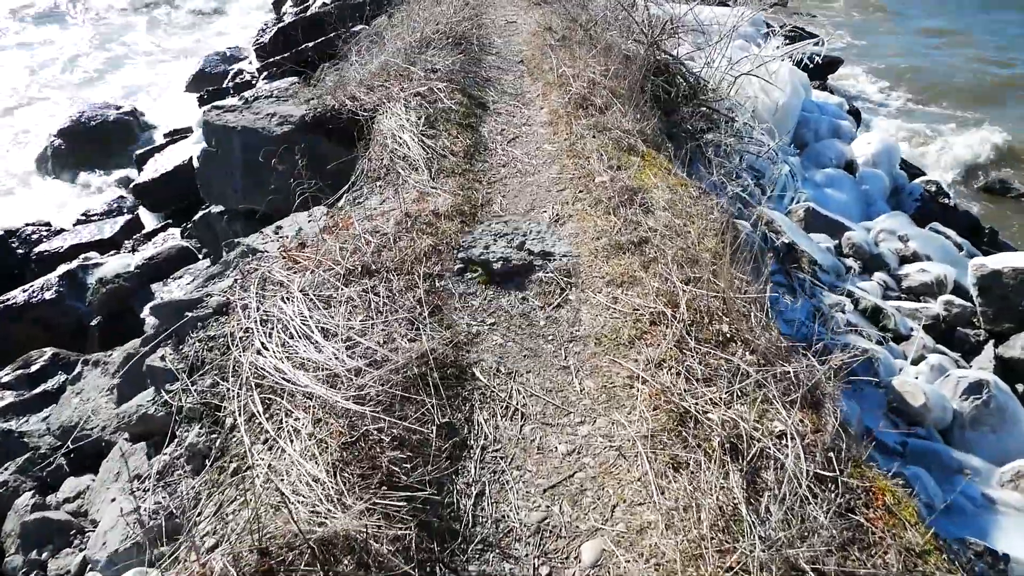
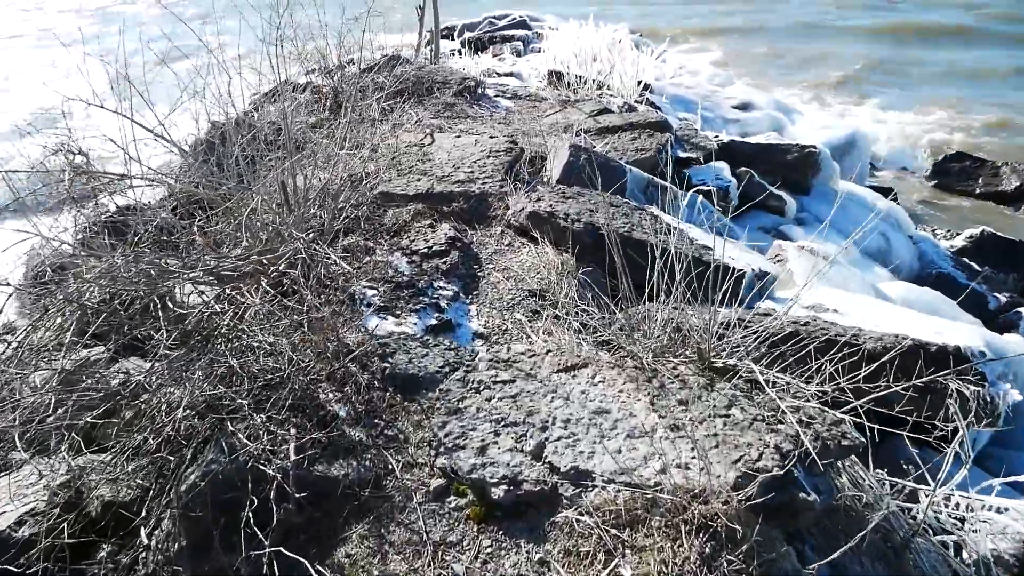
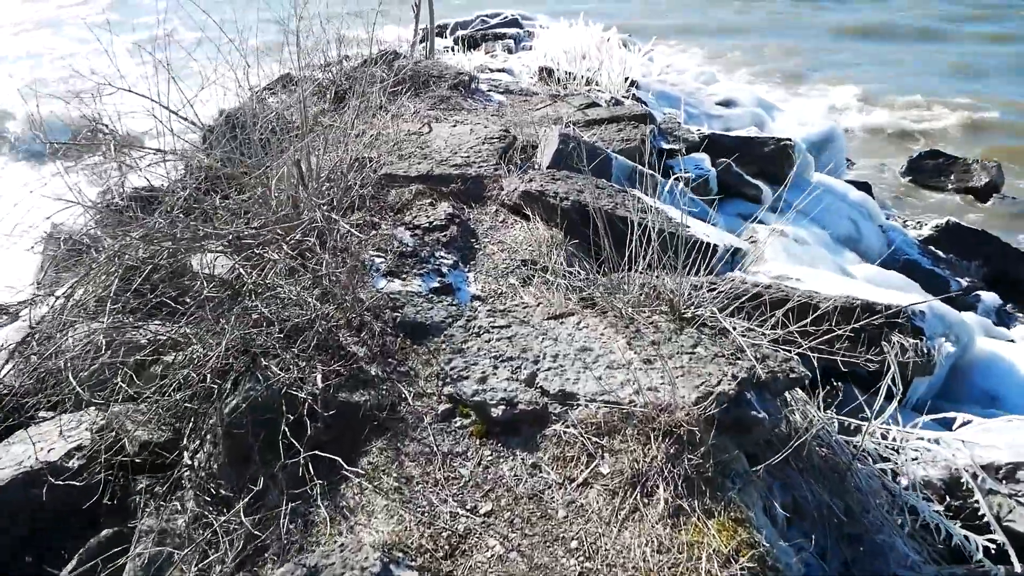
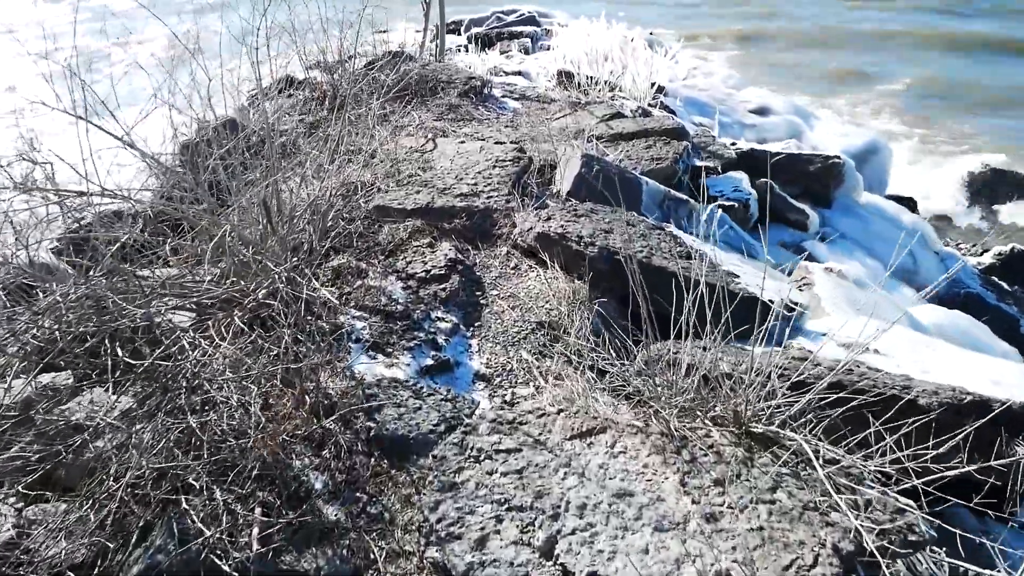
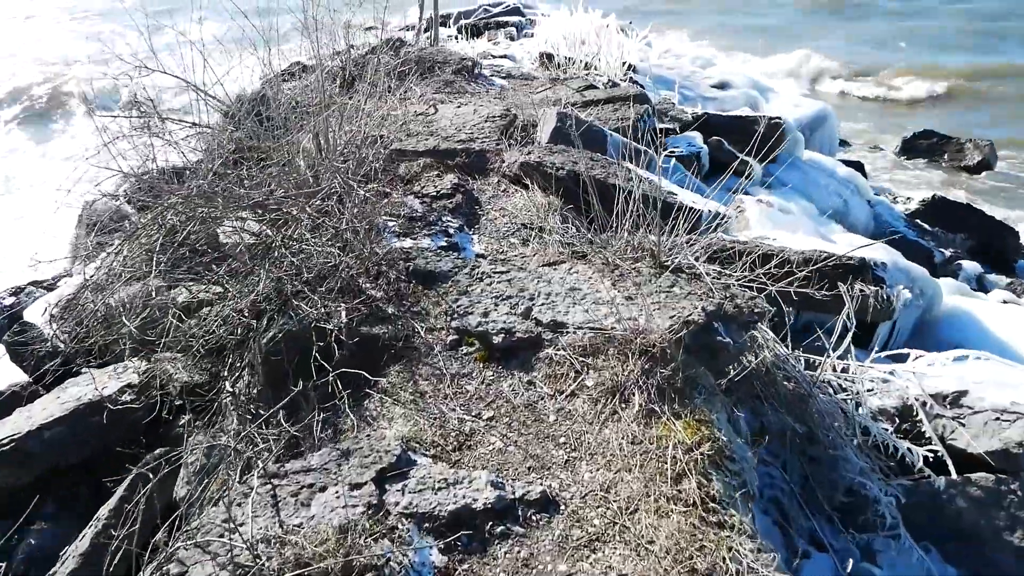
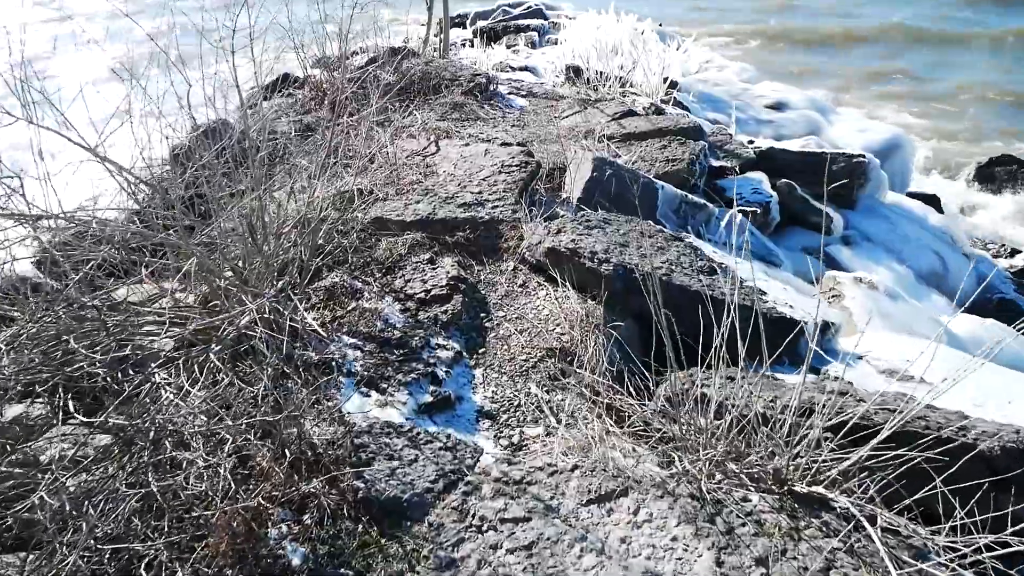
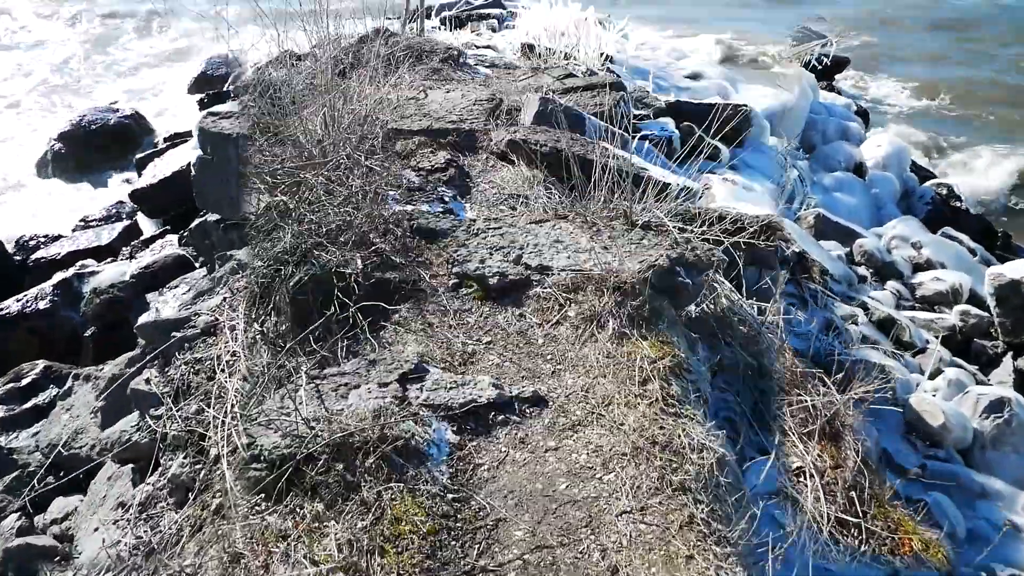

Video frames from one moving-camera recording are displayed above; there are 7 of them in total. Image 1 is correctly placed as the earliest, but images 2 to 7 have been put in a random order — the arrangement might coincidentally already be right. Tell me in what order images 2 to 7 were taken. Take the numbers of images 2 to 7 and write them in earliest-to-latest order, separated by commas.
7, 5, 3, 2, 4, 6
